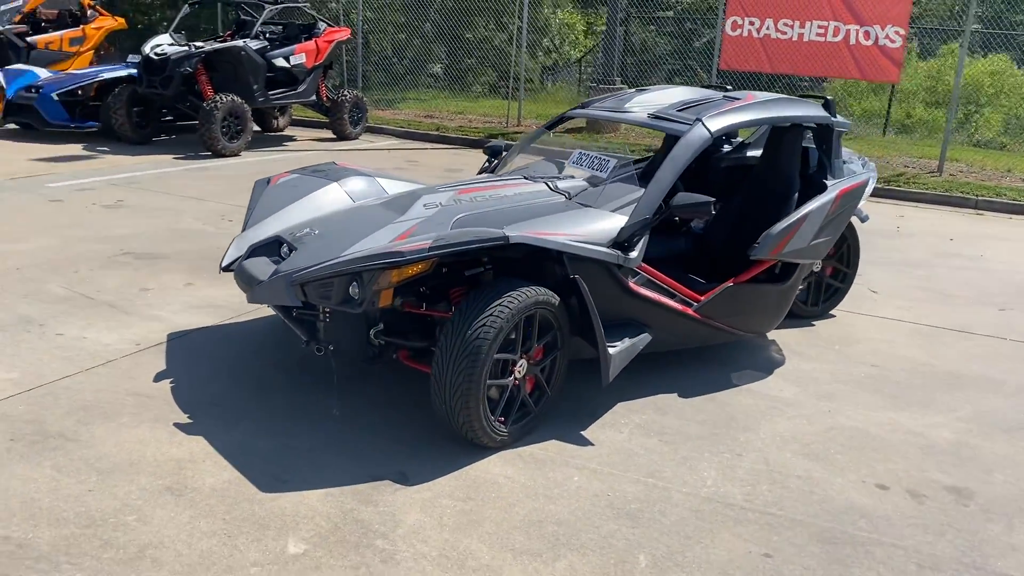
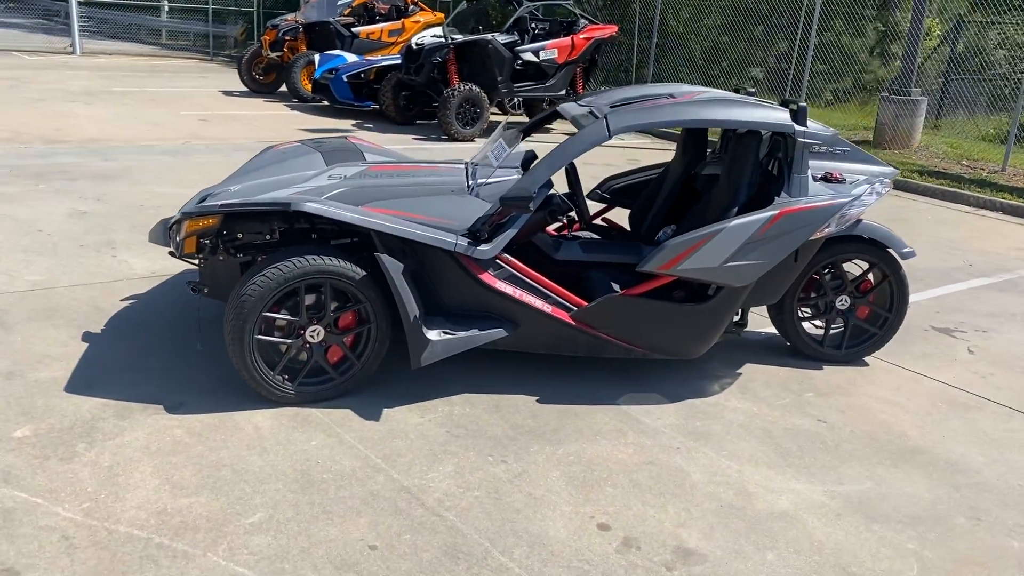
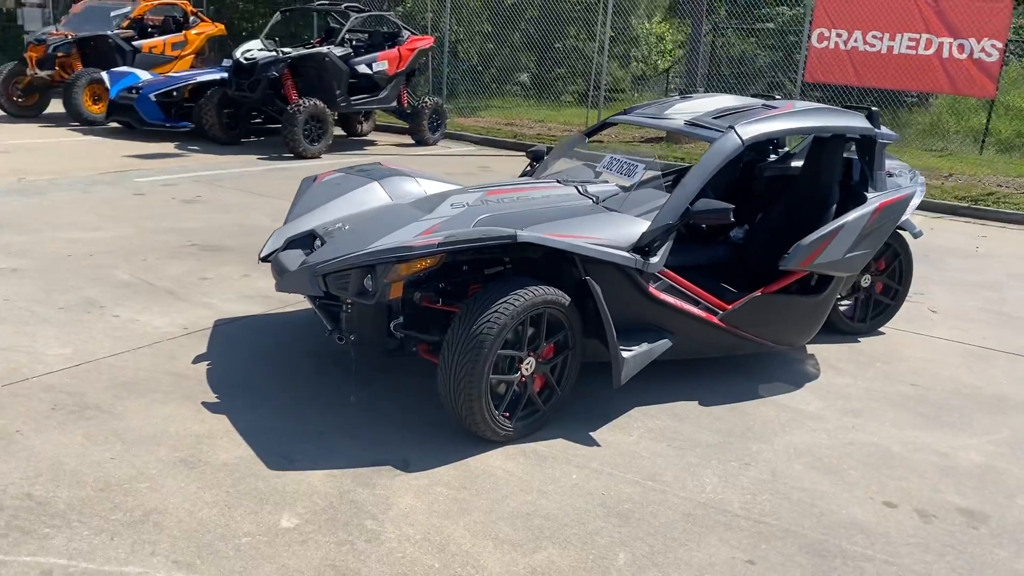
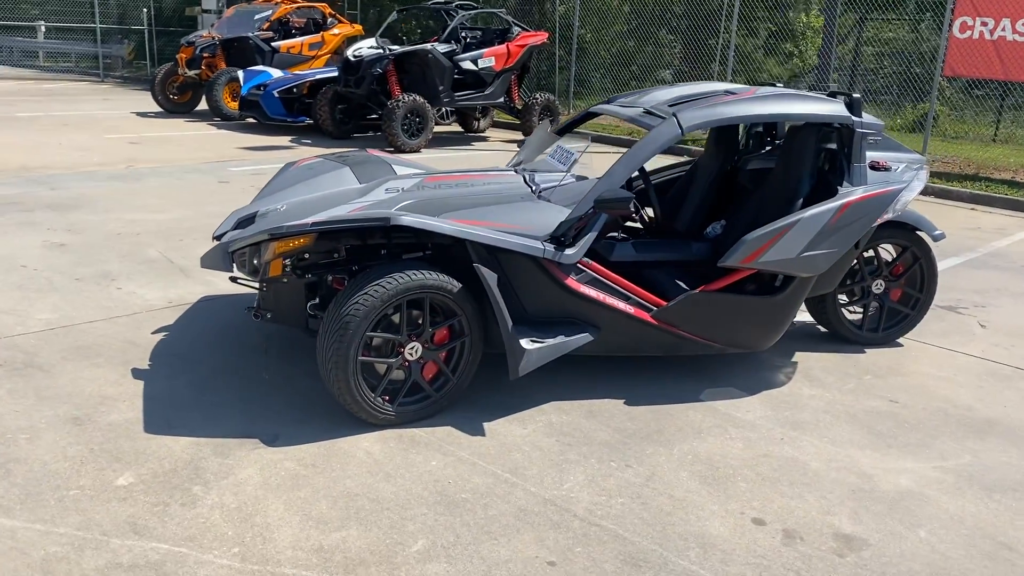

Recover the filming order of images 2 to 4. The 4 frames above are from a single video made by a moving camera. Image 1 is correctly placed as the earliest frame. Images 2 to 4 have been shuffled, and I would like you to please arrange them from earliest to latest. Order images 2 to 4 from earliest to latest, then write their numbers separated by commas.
3, 4, 2
